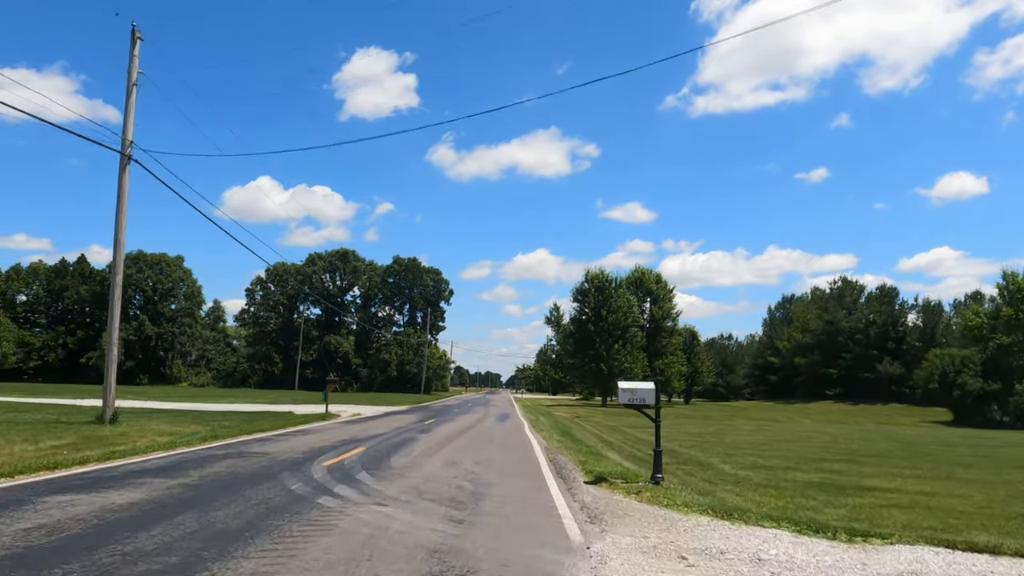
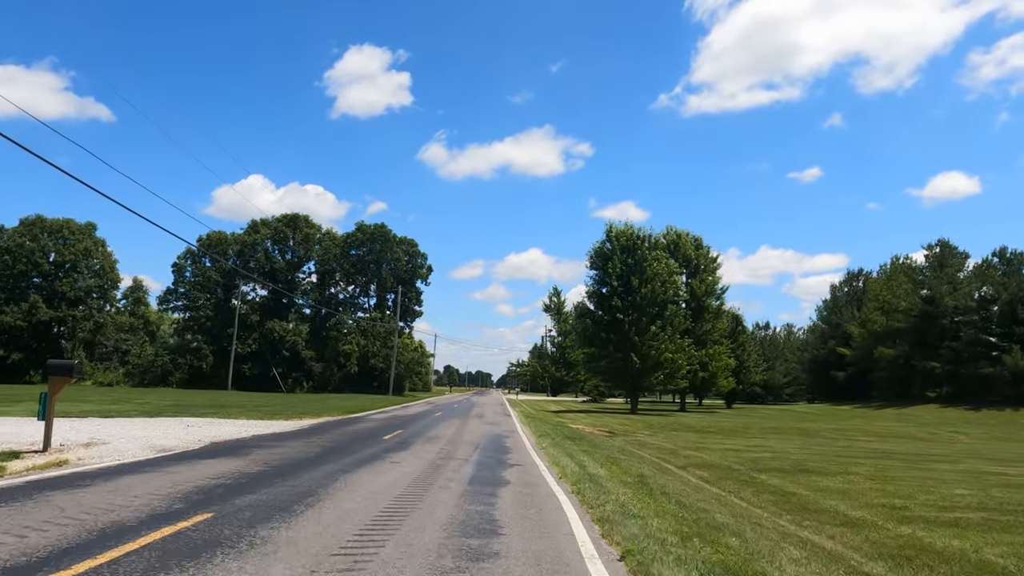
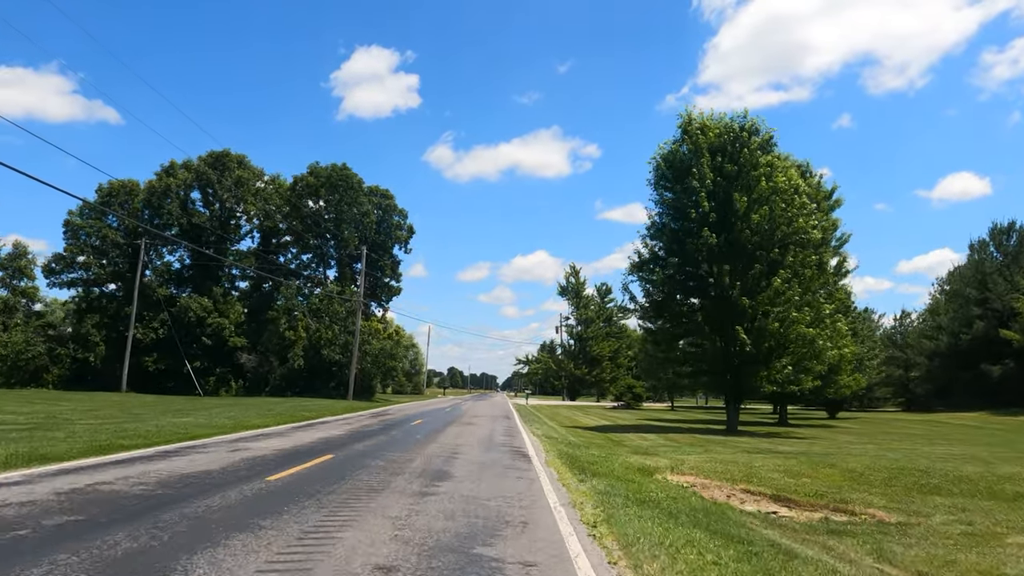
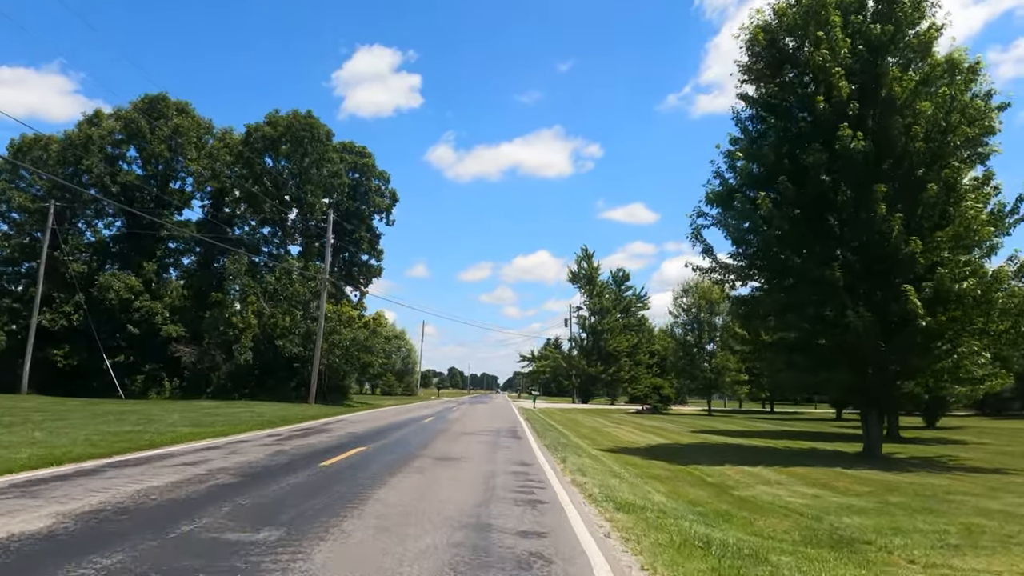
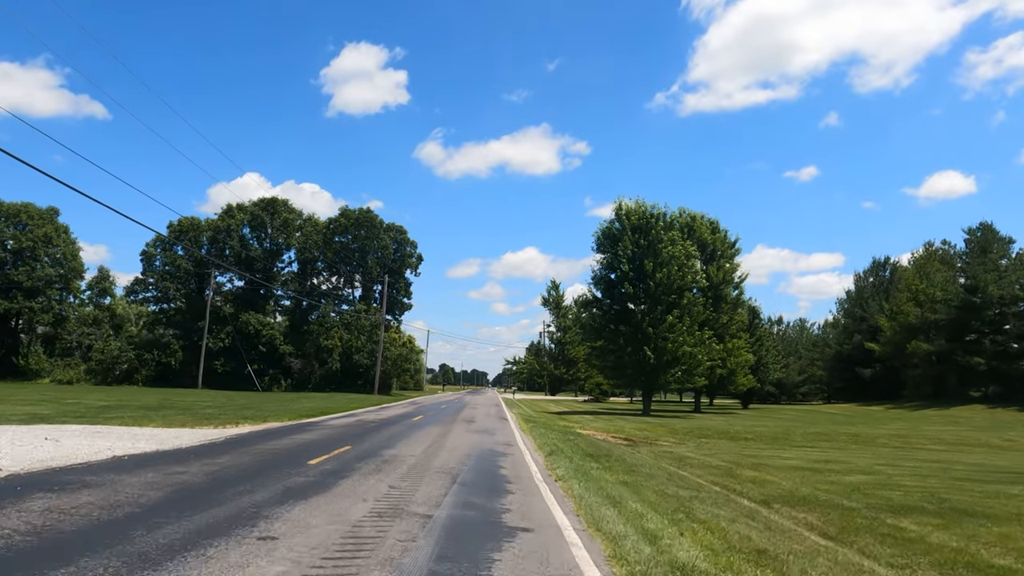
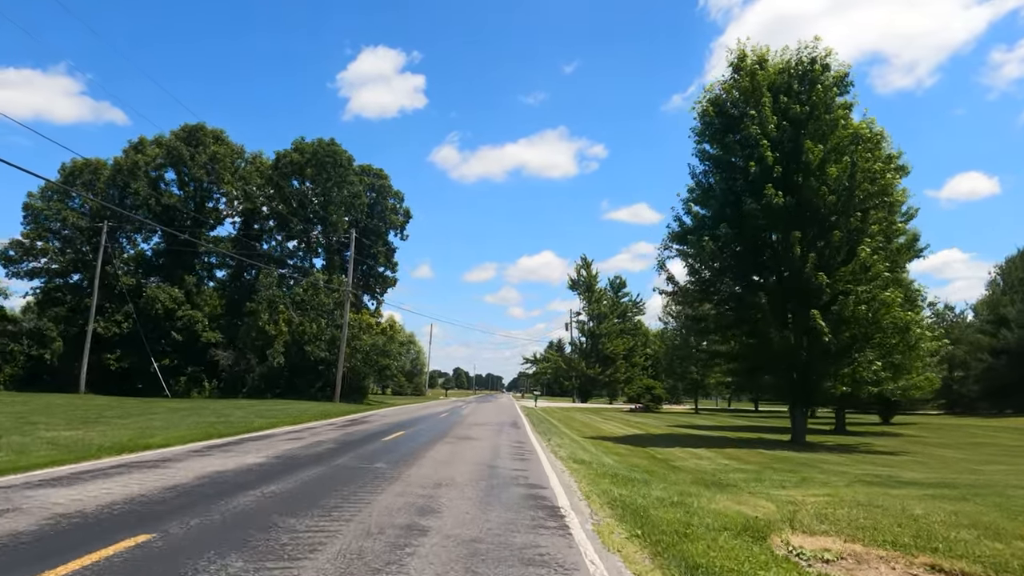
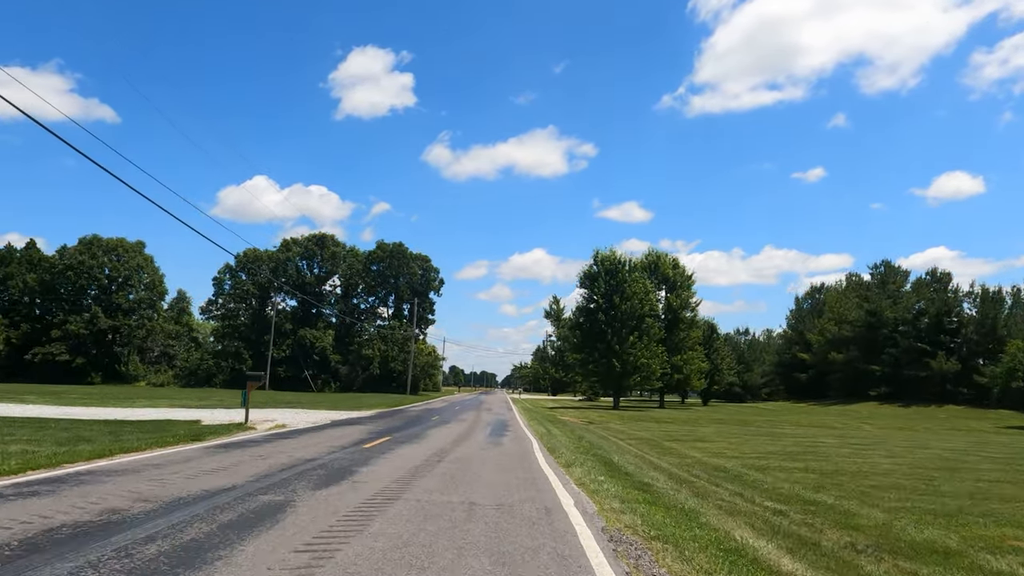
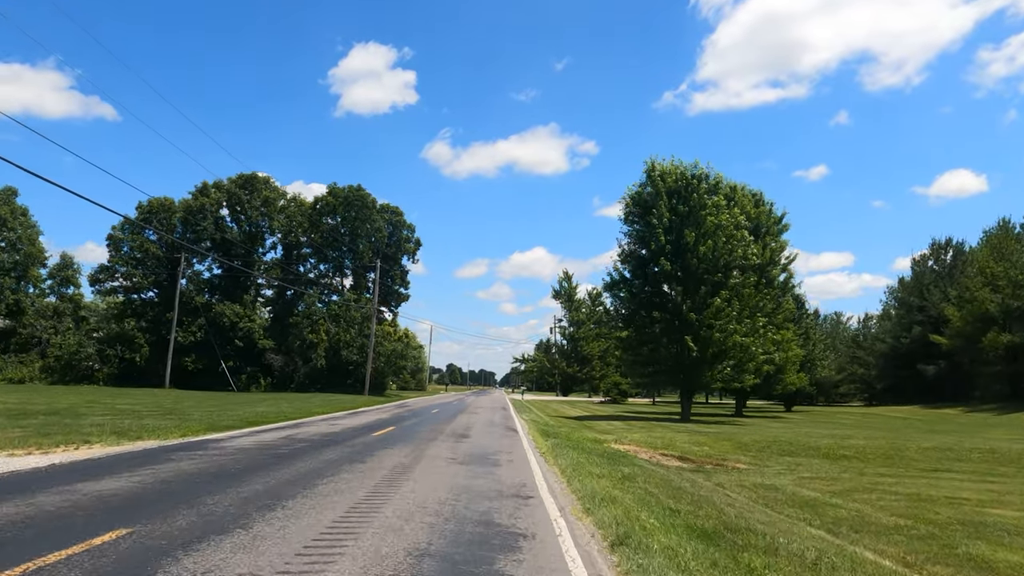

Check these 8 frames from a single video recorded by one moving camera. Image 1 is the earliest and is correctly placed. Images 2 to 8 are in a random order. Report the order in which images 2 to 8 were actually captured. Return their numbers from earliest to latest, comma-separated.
7, 2, 5, 8, 3, 6, 4
